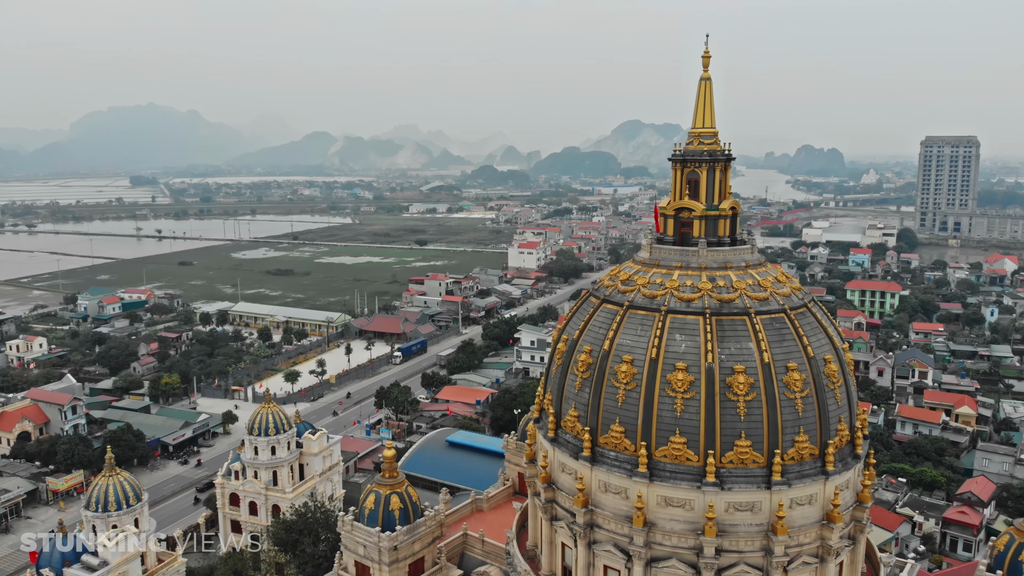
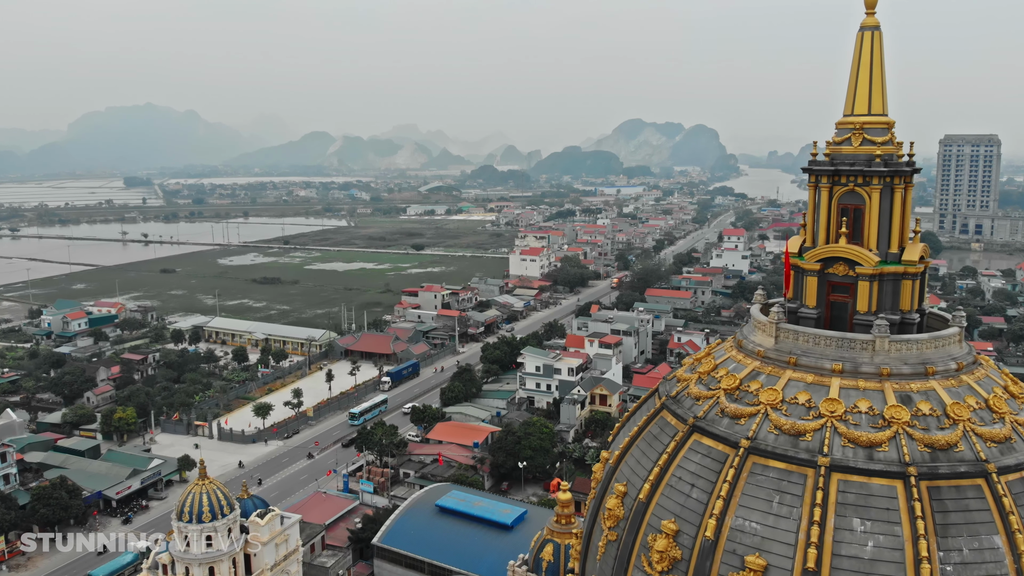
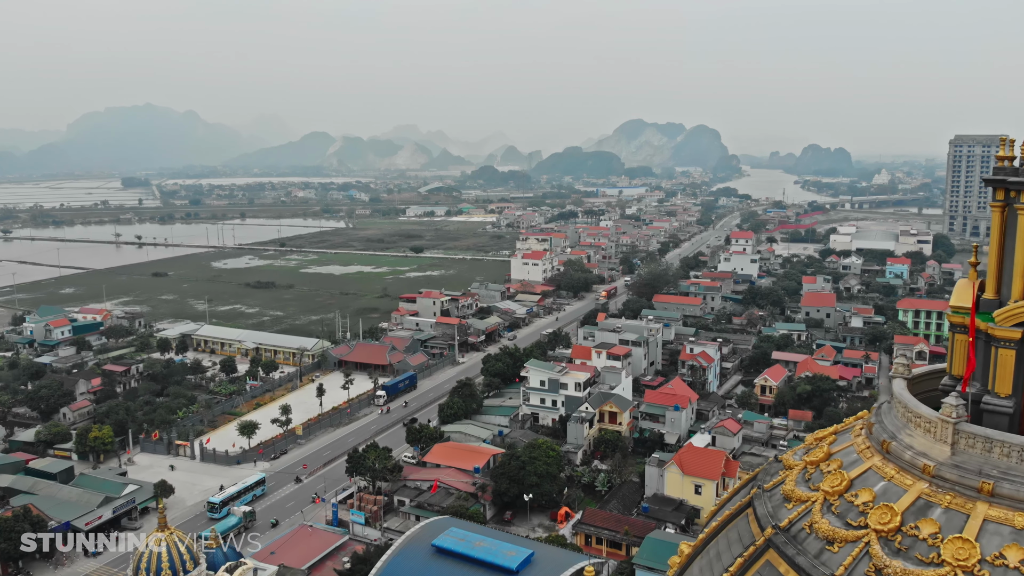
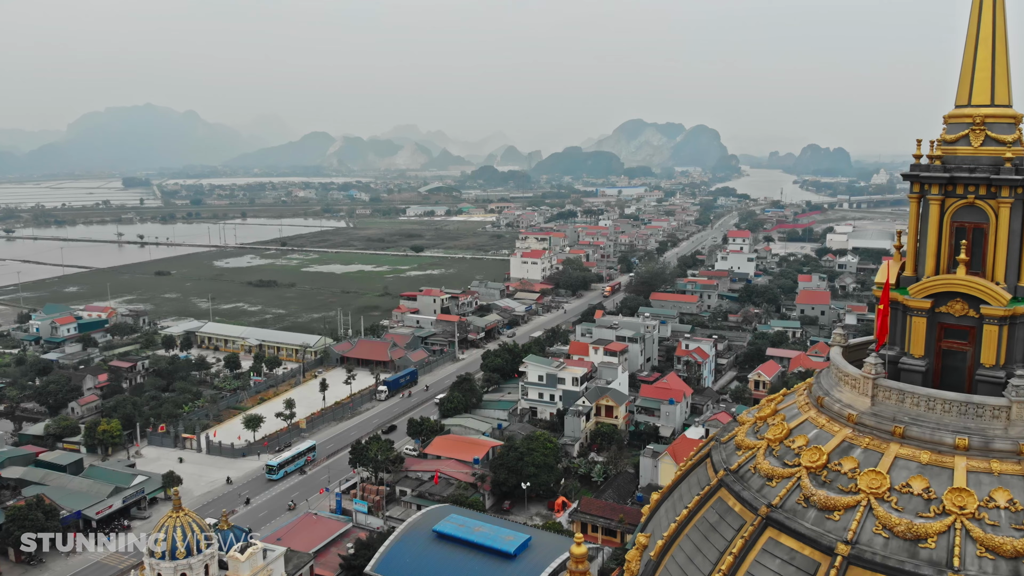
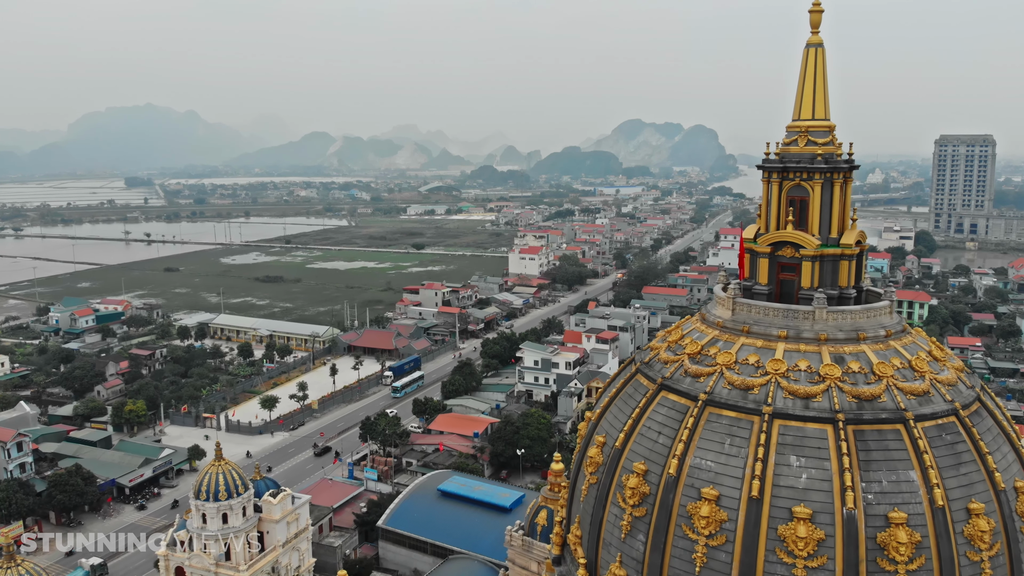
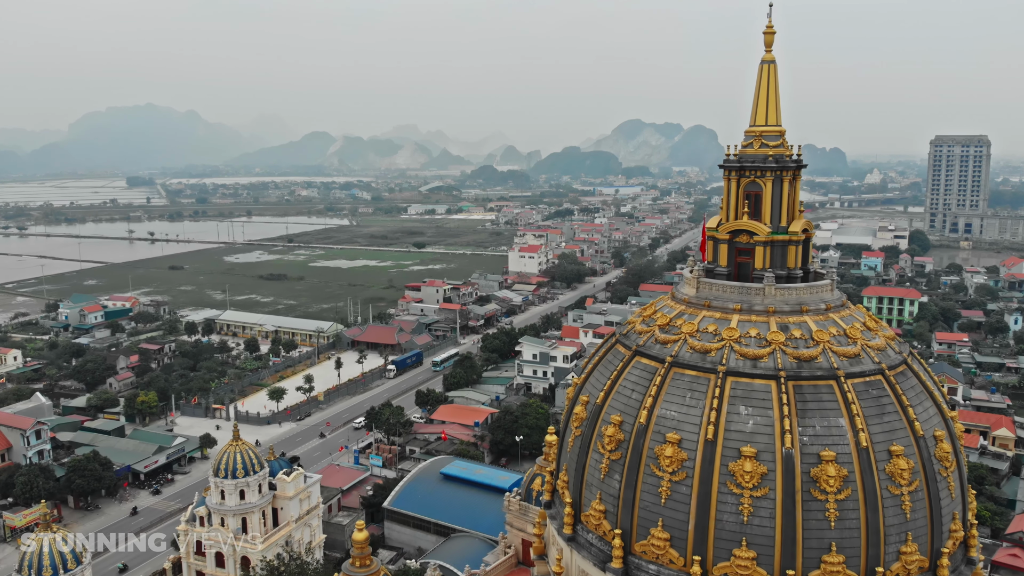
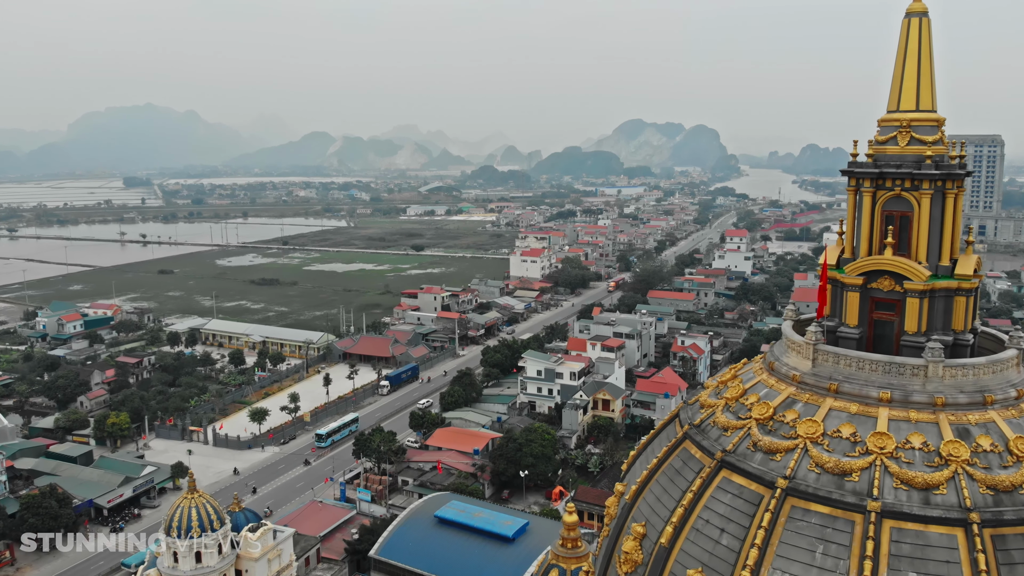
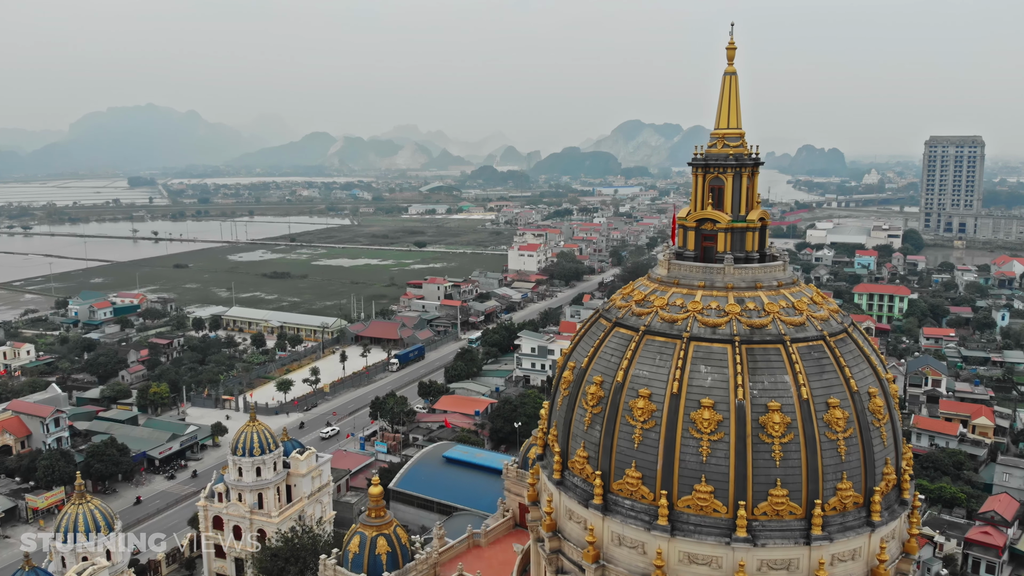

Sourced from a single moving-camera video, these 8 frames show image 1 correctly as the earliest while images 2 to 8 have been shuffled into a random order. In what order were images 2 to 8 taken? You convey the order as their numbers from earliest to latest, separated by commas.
8, 6, 5, 2, 7, 4, 3
